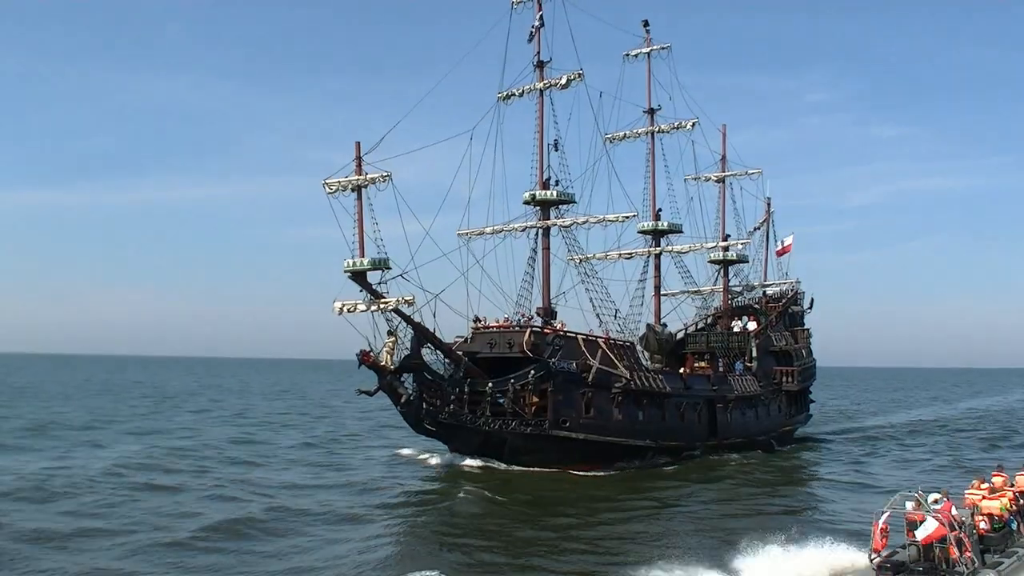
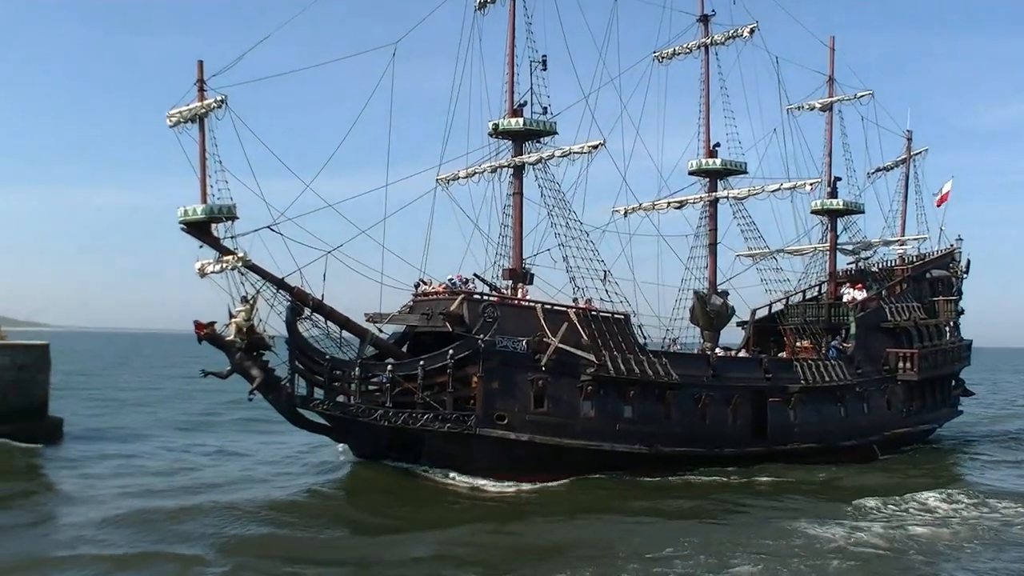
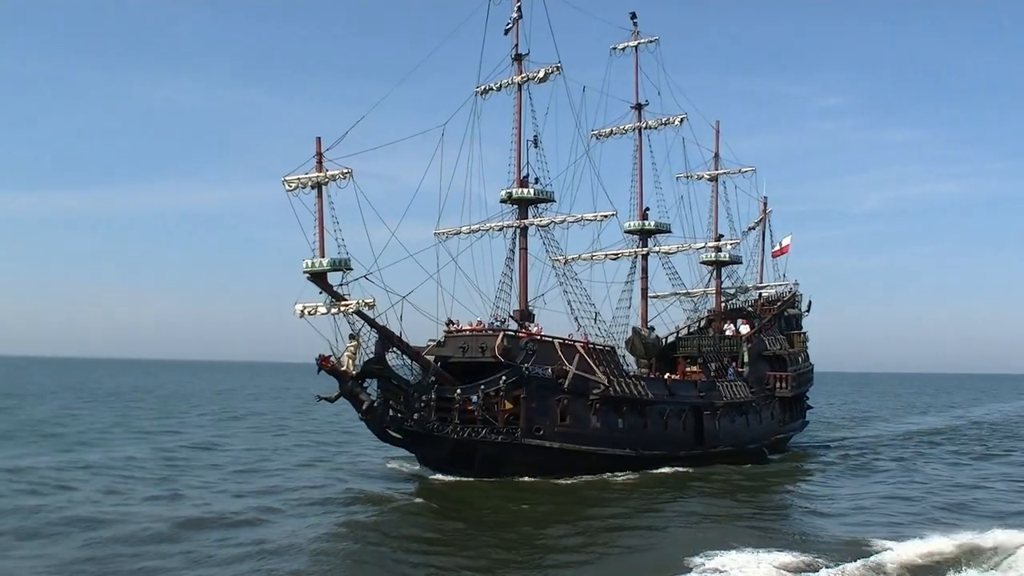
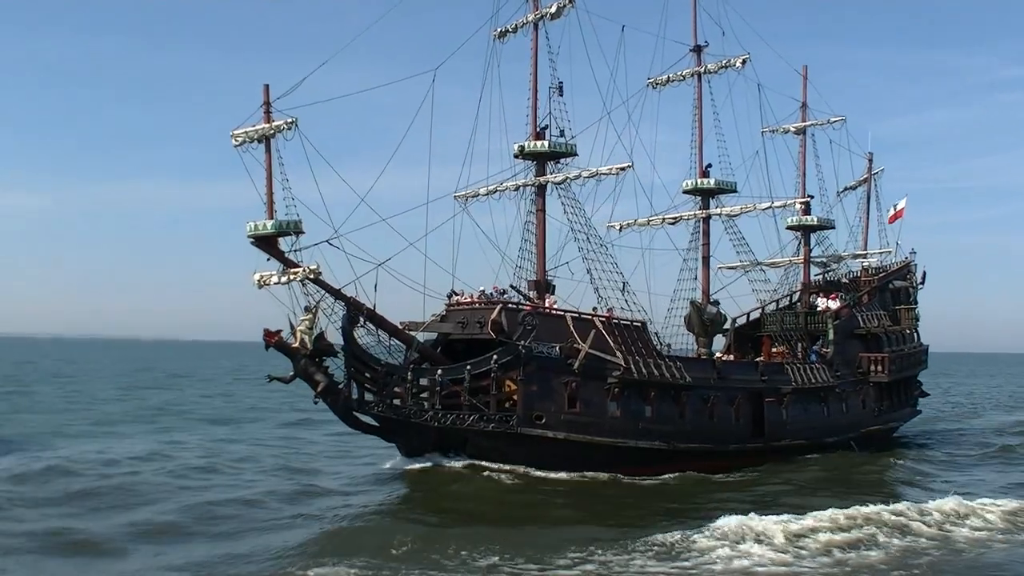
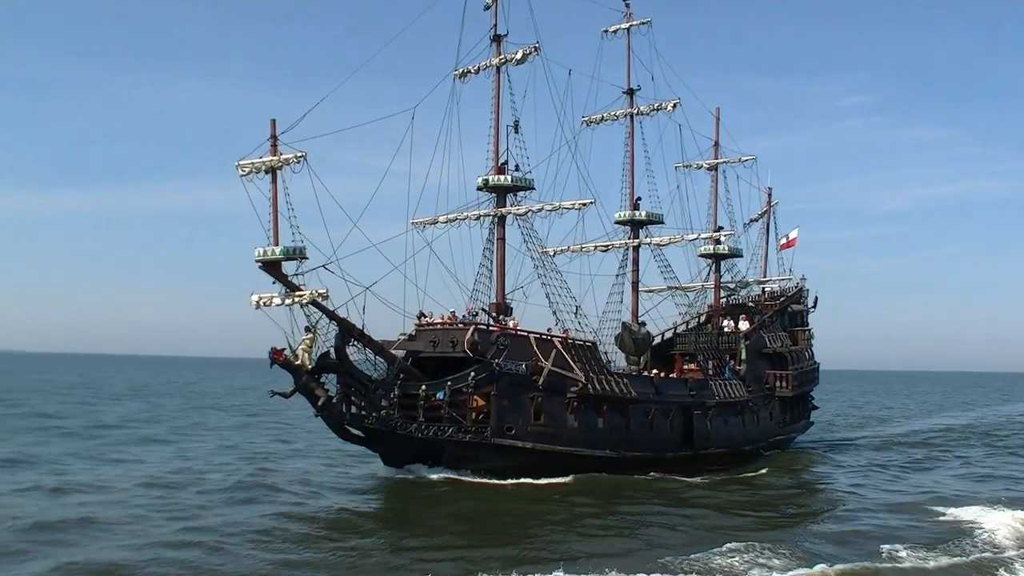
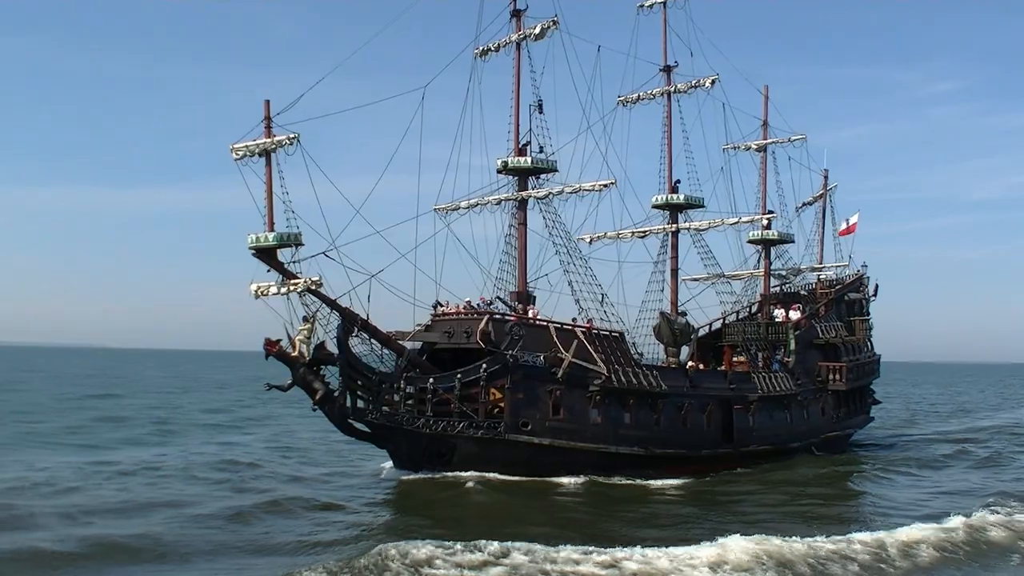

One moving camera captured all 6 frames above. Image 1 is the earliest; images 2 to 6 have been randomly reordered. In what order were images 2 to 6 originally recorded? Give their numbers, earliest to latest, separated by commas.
3, 5, 6, 4, 2
